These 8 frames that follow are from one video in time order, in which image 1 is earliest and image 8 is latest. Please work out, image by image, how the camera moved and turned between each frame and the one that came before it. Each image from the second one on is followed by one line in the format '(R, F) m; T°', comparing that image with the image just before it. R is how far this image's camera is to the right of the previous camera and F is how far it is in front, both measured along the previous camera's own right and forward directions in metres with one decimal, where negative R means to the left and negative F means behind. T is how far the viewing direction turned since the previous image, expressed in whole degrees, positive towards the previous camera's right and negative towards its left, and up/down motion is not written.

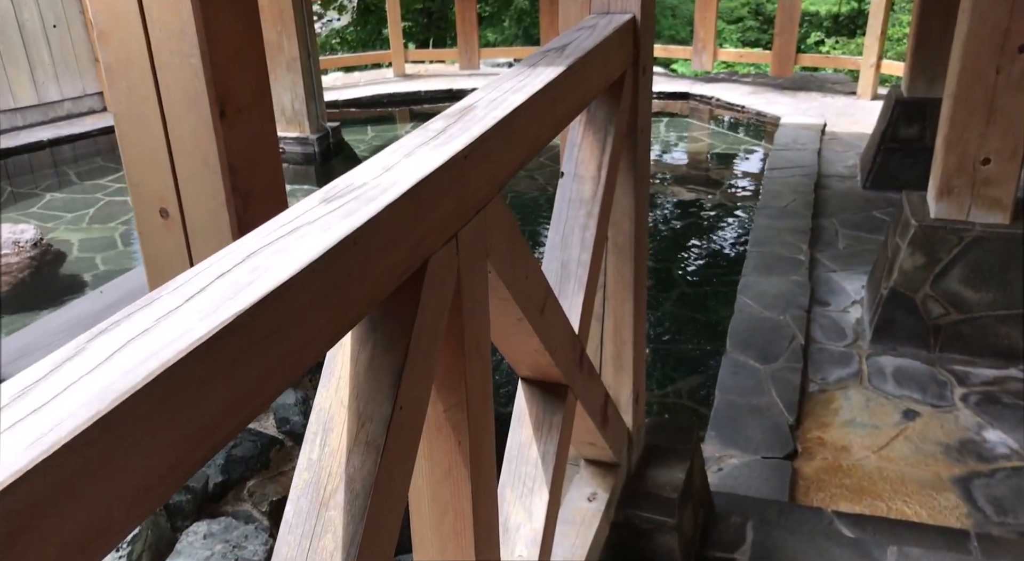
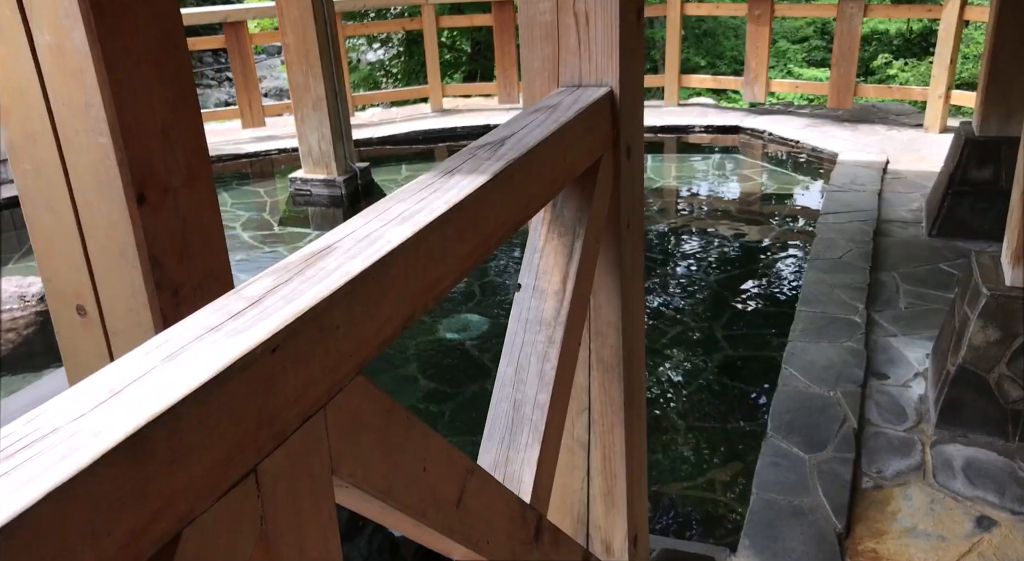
(+0.2, +0.4) m; -4°
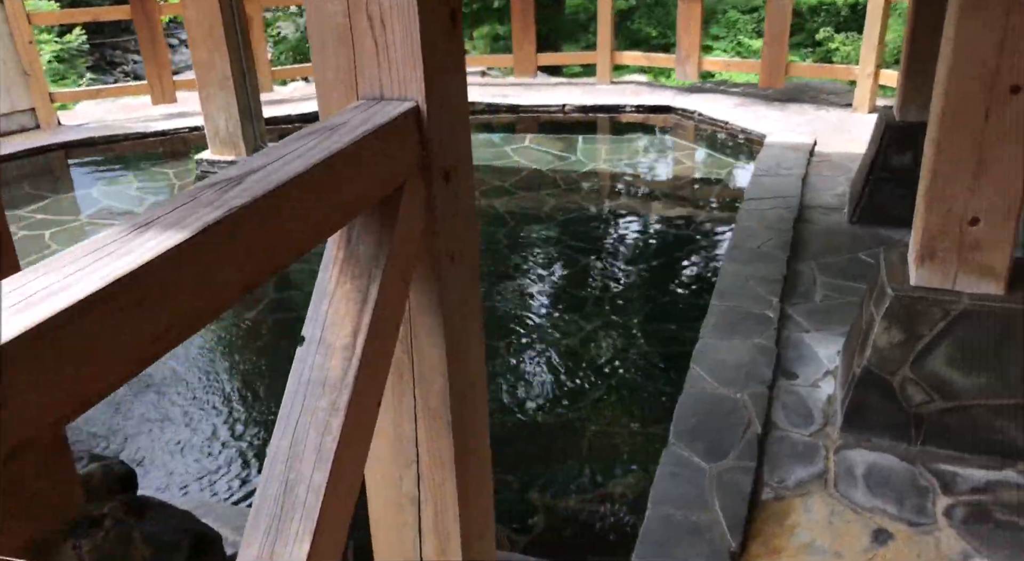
(+0.3, +0.2) m; +3°
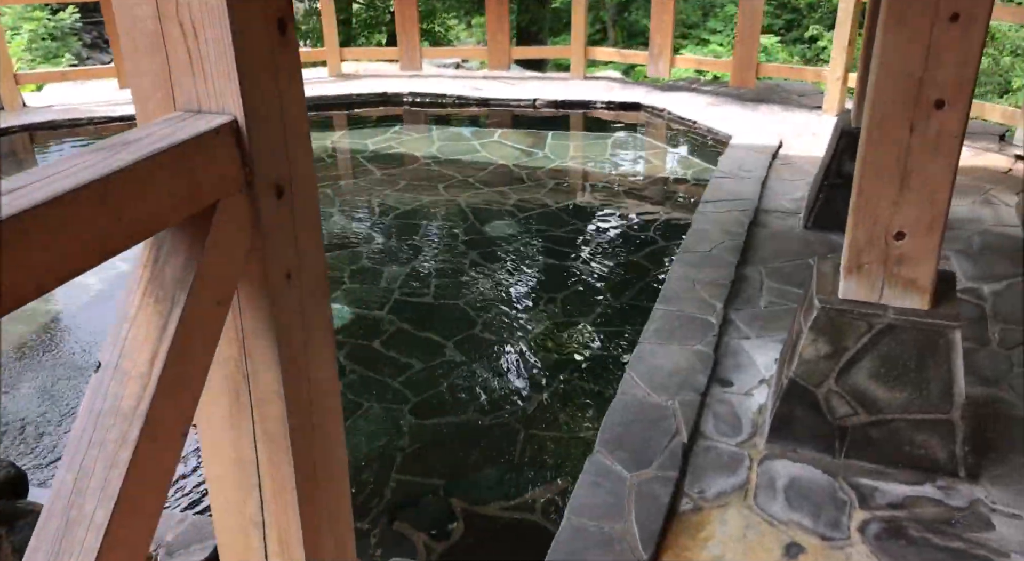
(+0.3, 0.0) m; +1°
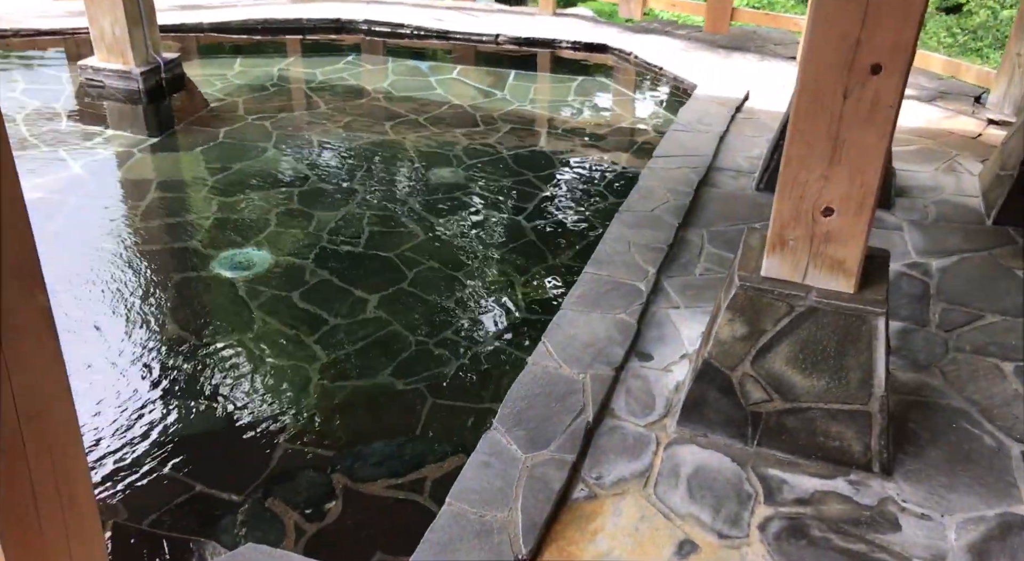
(+0.3, +0.3) m; +1°
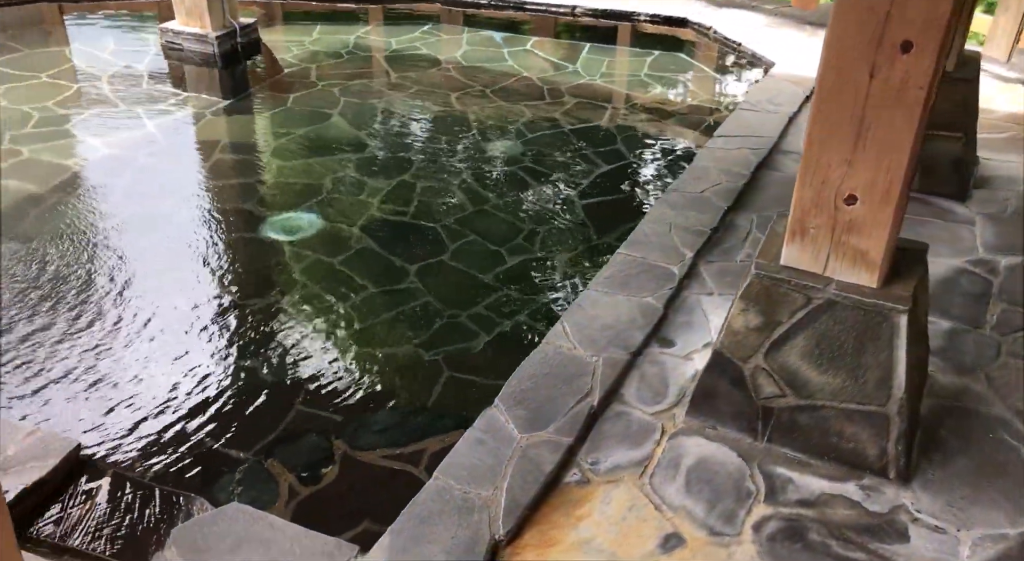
(+0.3, +0.1) m; -6°
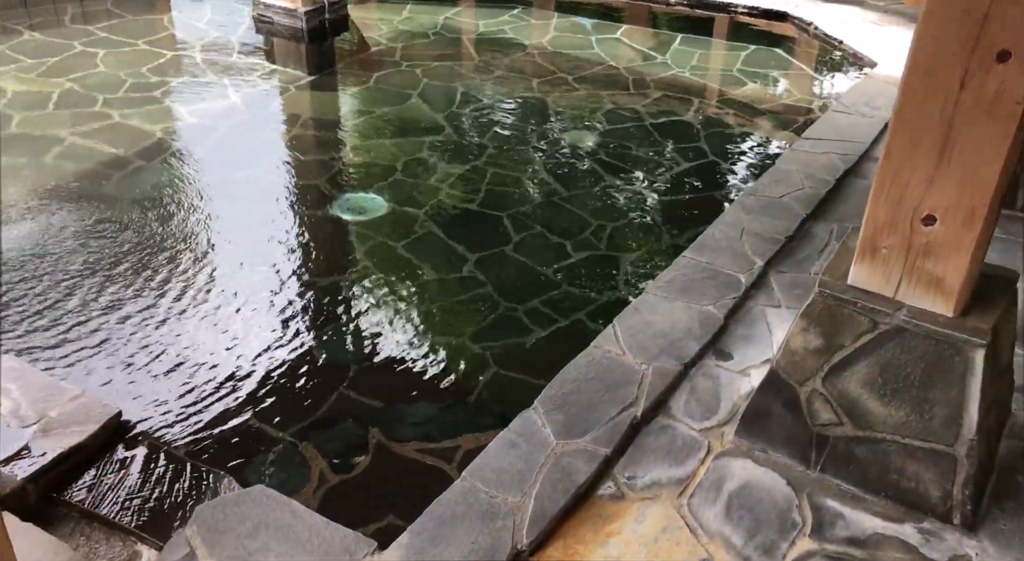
(+0.1, +0.1) m; -6°
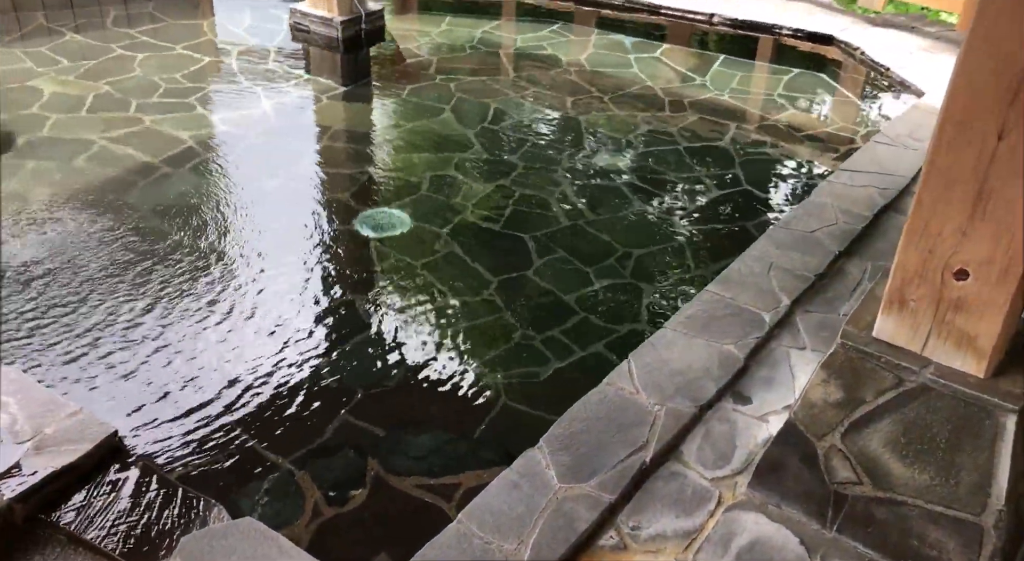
(+0.1, +0.1) m; -3°
